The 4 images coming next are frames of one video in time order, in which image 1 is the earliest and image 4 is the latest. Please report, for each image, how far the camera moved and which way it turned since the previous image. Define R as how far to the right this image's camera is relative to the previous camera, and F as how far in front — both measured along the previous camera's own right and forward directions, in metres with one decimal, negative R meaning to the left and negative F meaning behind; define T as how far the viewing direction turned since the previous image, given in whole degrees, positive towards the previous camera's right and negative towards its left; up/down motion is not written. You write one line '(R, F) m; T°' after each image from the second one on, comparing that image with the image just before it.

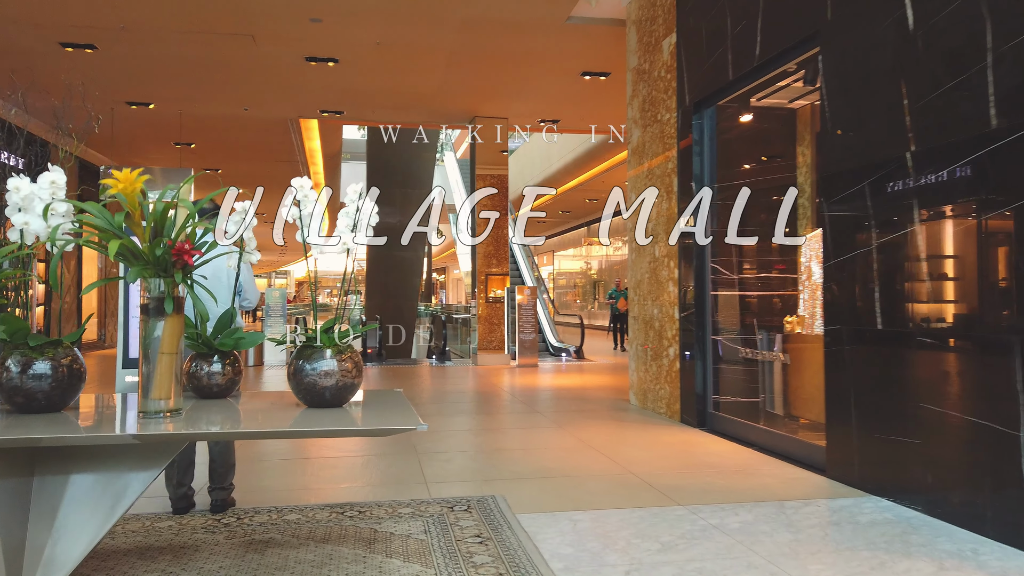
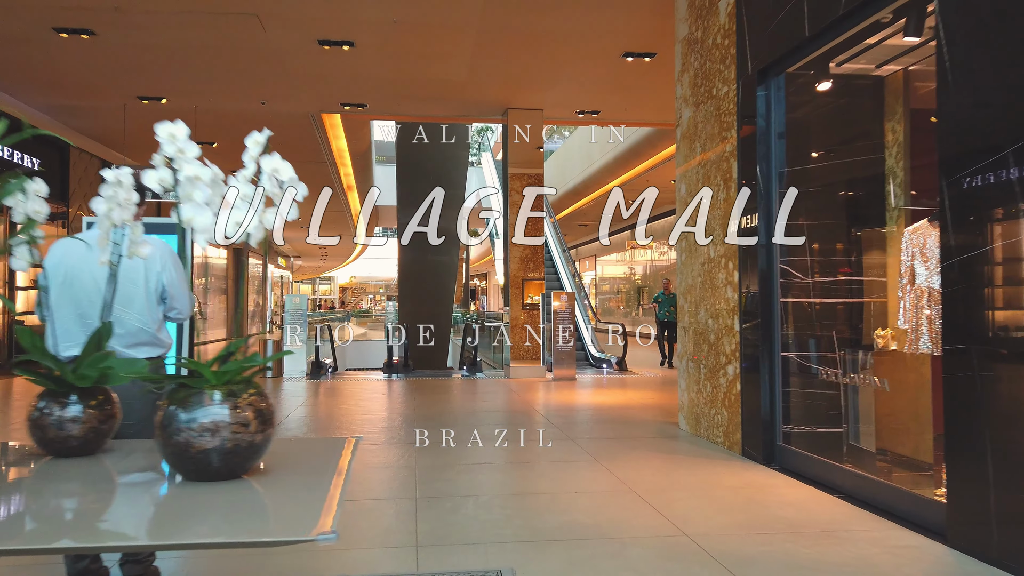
(+0.1, +0.8) m; -3°
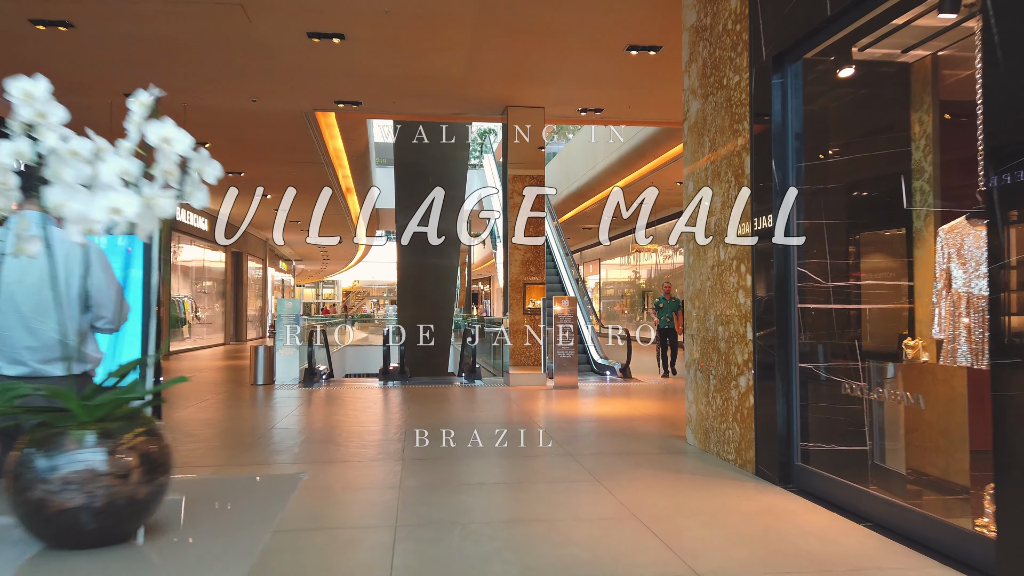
(+0.1, +0.3) m; 0°
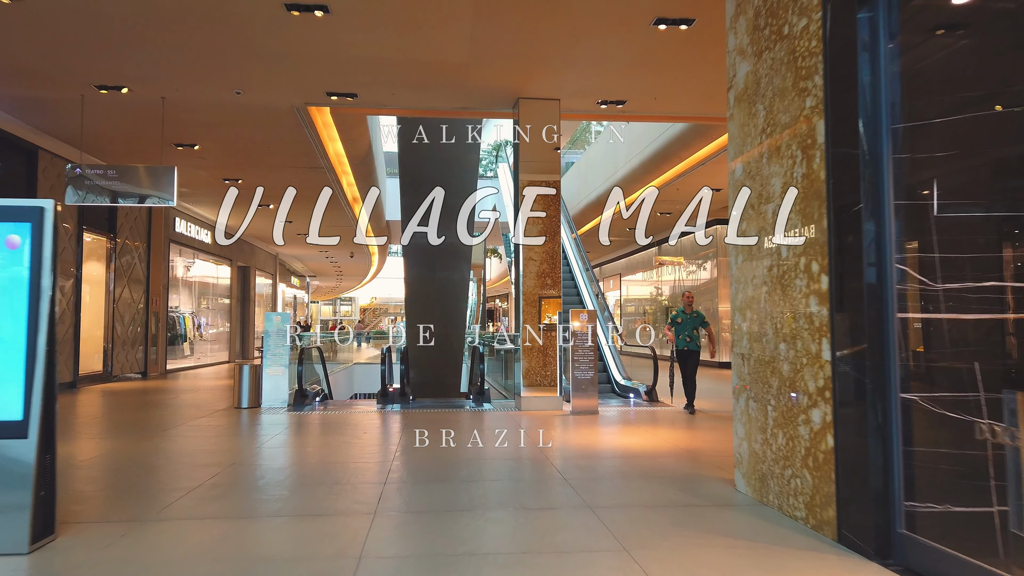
(+0.1, +0.9) m; -1°
